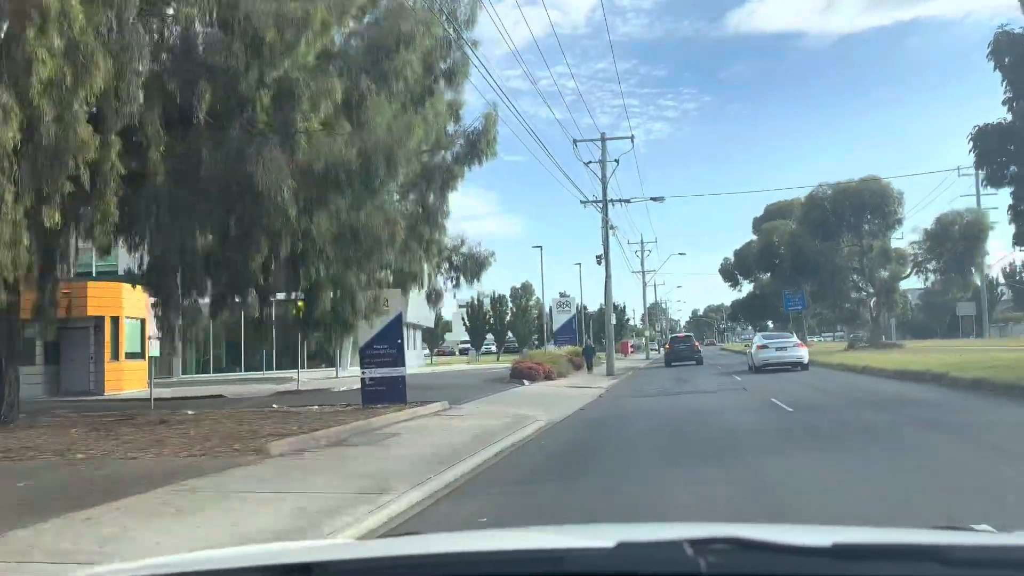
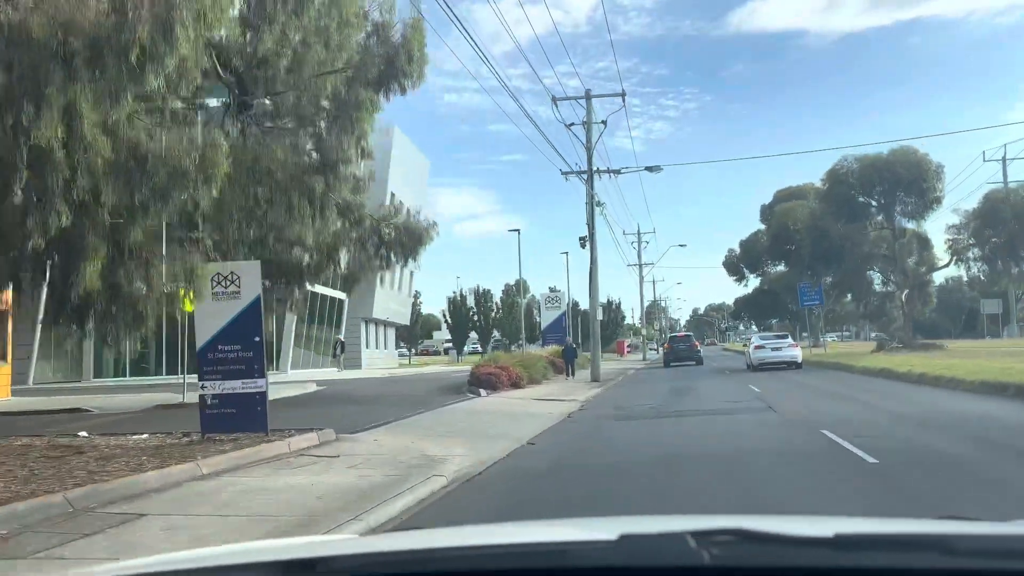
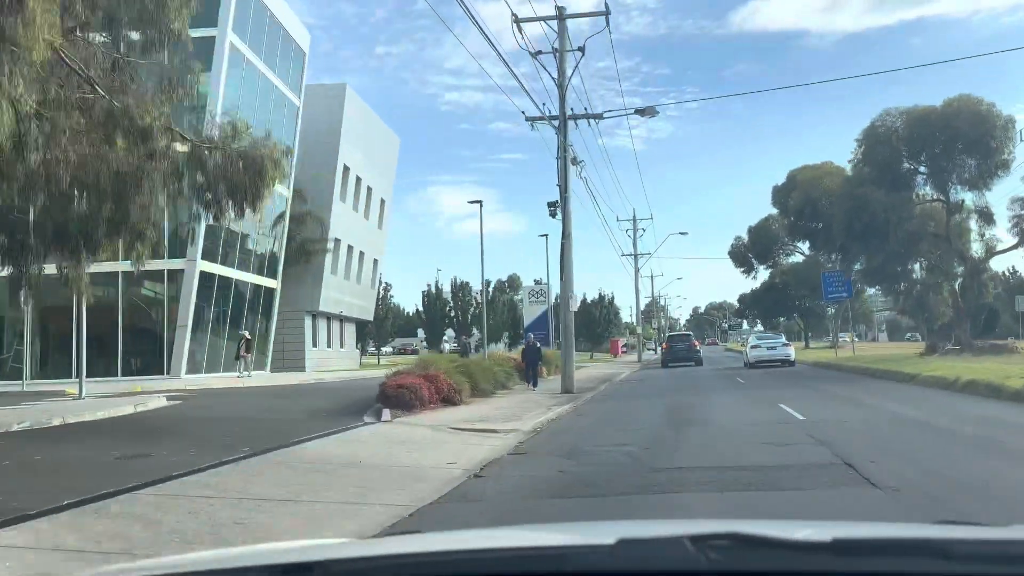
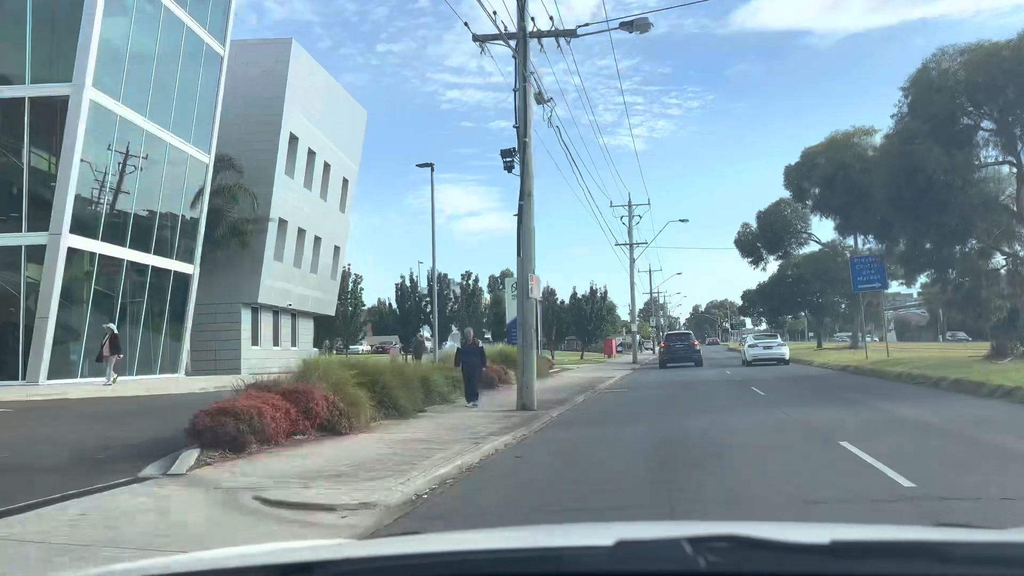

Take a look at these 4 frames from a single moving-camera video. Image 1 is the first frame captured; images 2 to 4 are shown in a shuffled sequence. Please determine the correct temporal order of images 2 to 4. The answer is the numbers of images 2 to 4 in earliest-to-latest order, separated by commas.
2, 3, 4
